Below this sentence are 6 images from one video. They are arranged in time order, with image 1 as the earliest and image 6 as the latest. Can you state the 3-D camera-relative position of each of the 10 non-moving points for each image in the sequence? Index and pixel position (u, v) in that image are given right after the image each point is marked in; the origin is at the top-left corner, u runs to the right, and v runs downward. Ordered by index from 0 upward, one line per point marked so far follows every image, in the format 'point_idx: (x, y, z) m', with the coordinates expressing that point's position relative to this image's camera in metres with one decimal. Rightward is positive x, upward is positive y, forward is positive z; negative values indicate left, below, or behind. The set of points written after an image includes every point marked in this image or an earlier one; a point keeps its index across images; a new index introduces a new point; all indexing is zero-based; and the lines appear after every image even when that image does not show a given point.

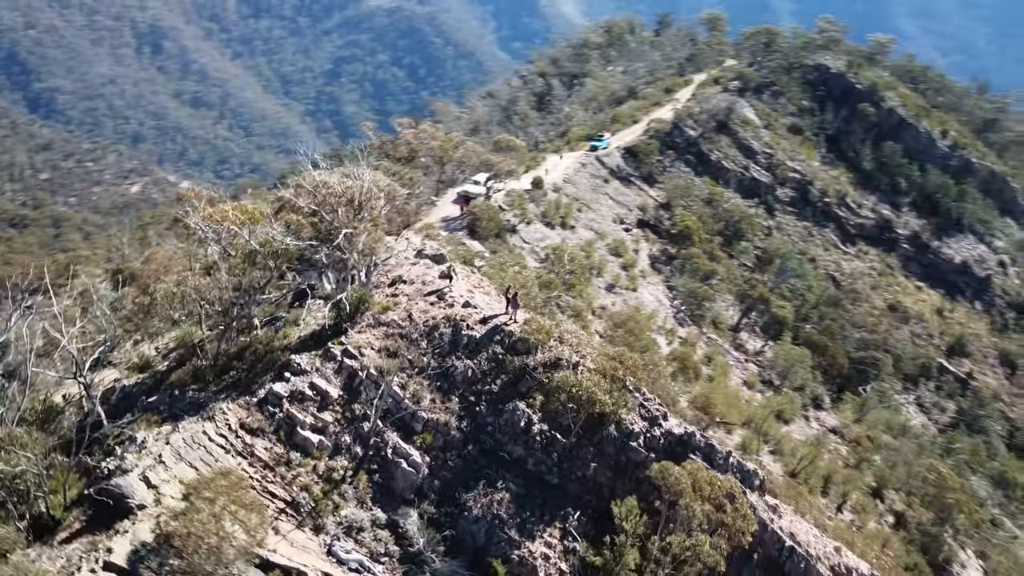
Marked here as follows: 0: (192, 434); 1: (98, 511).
0: (-5.1, -2.4, +13.0) m
1: (-6.1, -3.3, +11.8) m
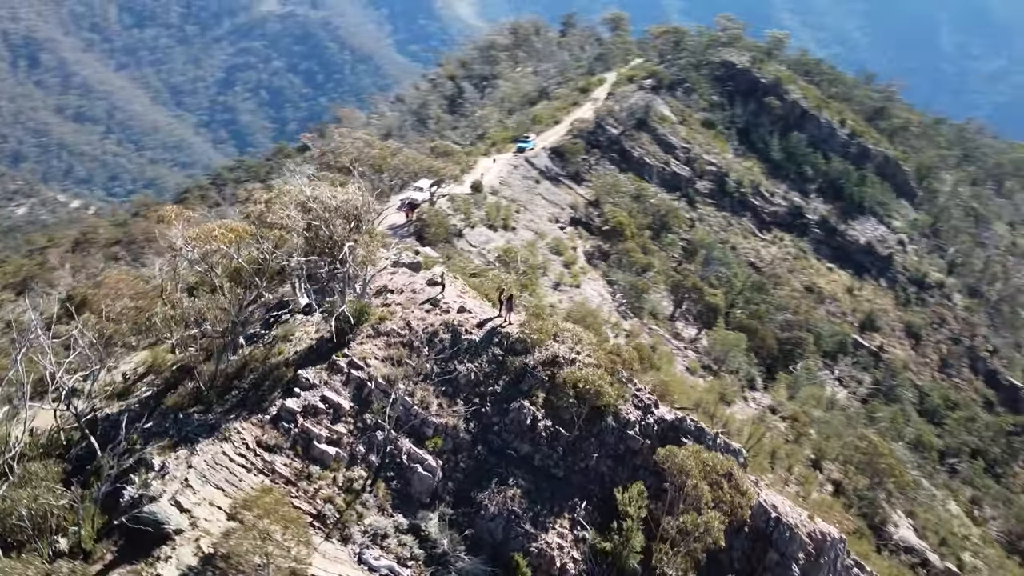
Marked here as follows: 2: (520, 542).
0: (-4.8, -2.7, +13.0) m
1: (-5.5, -3.7, +11.7) m
2: (+0.1, -4.5, +14.3) m
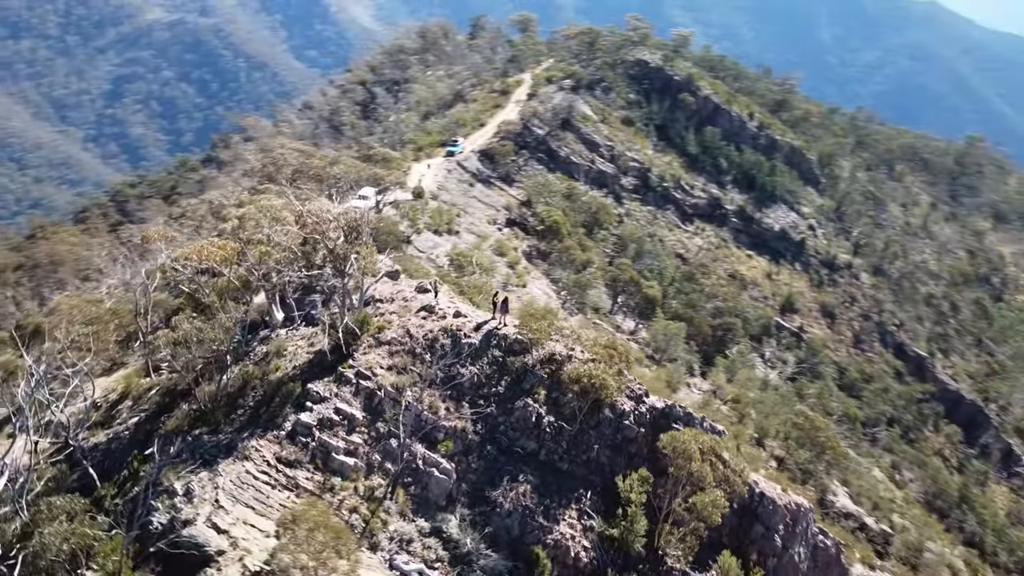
0: (-4.4, -3.0, +13.0) m
1: (-4.9, -4.0, +11.6) m
2: (+0.4, -4.5, +14.8) m
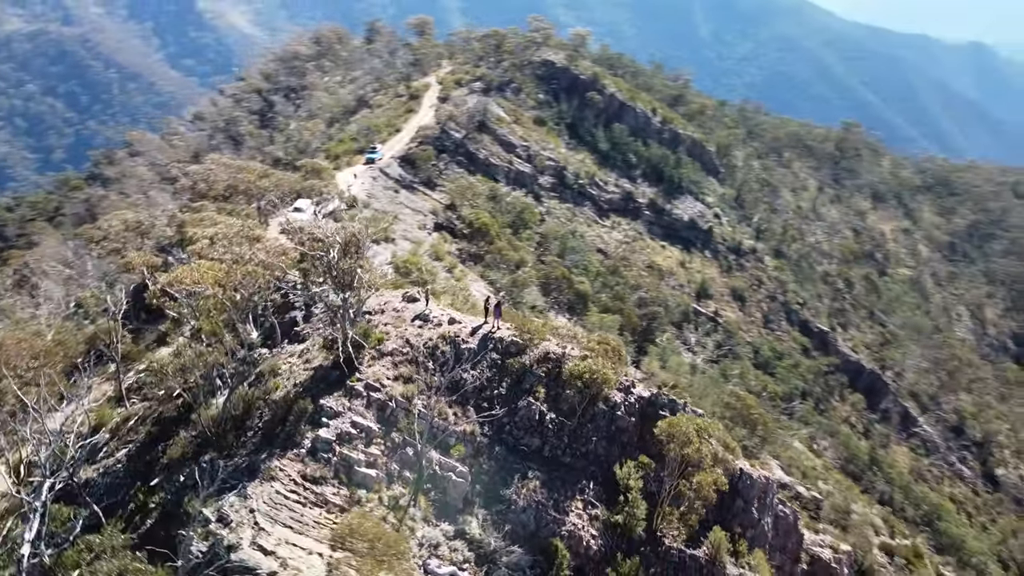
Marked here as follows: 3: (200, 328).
0: (-3.9, -3.3, +12.9) m
1: (-4.2, -4.4, +11.5) m
2: (+0.8, -4.6, +15.4) m
3: (-6.4, -0.9, +17.4) m
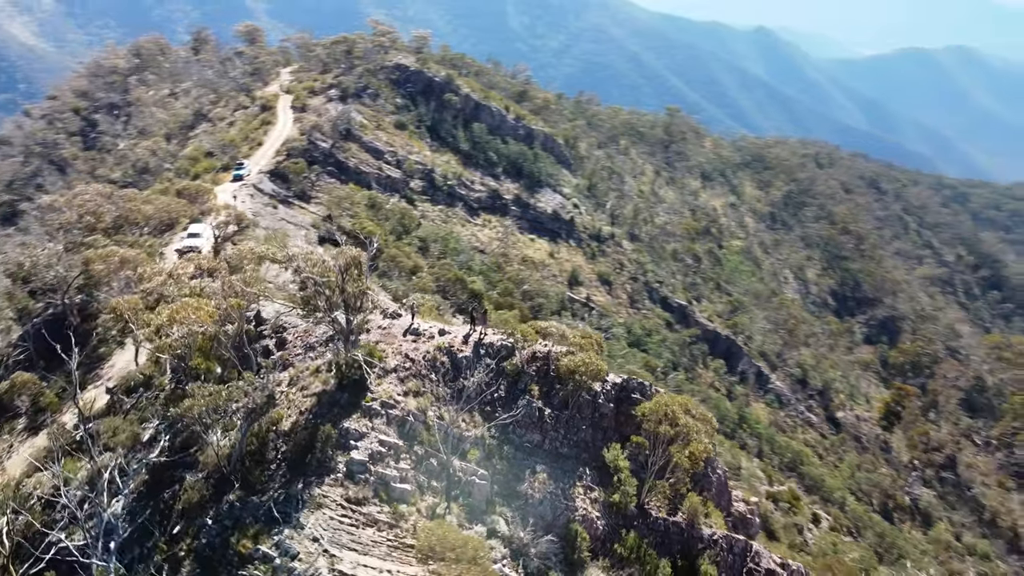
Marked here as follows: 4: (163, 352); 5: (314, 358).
0: (-3.0, -3.8, +13.1) m
1: (-2.9, -4.9, +11.6) m
2: (+1.2, -4.6, +16.4) m
3: (-6.6, -1.7, +16.9) m
4: (-7.0, -1.3, +16.6) m
5: (-4.4, -1.6, +17.8) m
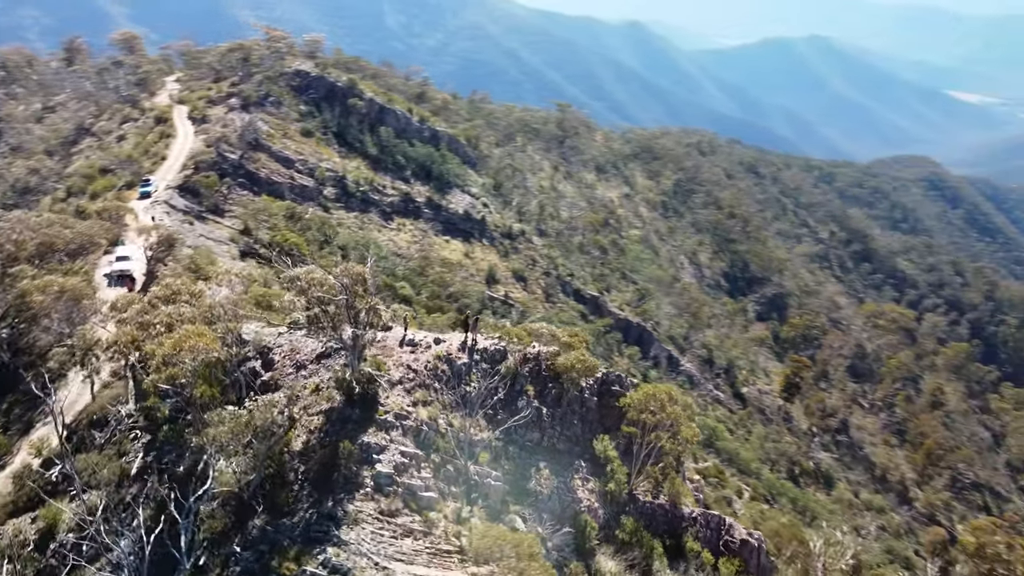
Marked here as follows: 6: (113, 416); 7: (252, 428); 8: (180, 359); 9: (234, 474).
0: (-2.4, -4.1, +13.3) m
1: (-2.0, -5.1, +11.9) m
2: (+1.4, -4.6, +17.1) m
3: (-6.6, -2.2, +16.6) m
4: (-6.9, -1.9, +16.3) m
5: (-4.5, -2.0, +17.8) m
6: (-9.2, -2.9, +18.1) m
7: (-4.8, -2.6, +14.9) m
8: (-7.2, -1.5, +16.9) m
9: (-5.1, -3.4, +14.7) m
